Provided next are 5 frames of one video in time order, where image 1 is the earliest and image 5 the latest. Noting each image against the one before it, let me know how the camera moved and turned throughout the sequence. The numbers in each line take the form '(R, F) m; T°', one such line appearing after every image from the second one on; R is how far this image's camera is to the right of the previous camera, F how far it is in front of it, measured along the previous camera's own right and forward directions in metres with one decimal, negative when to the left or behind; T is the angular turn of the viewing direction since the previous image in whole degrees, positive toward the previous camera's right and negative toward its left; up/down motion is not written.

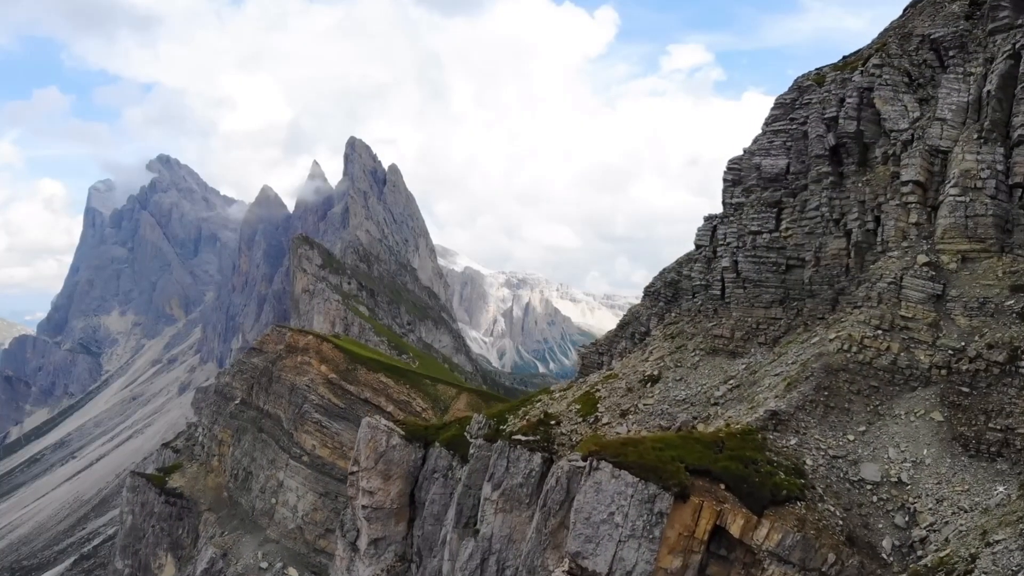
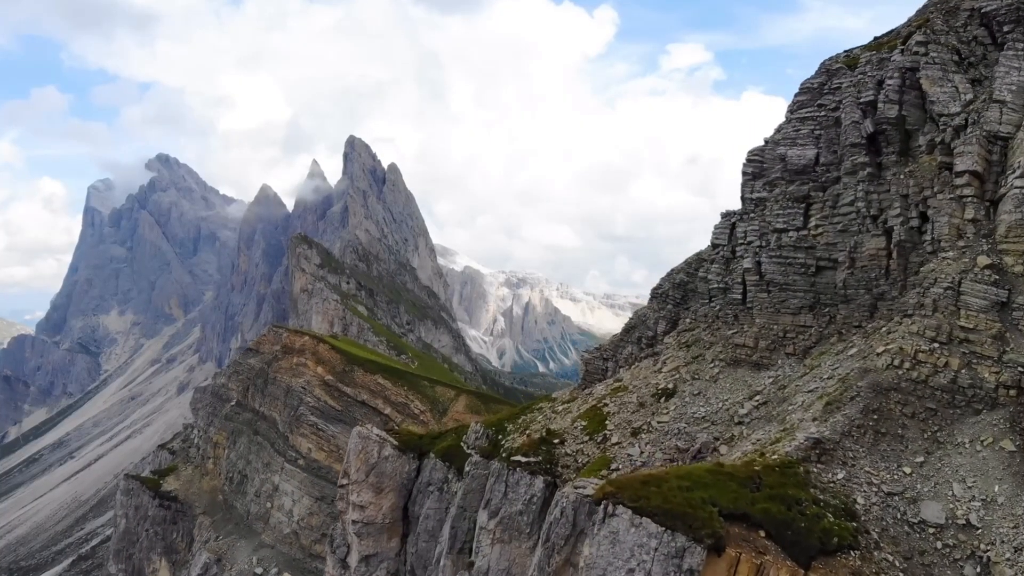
(+0.1, +5.0) m; 0°
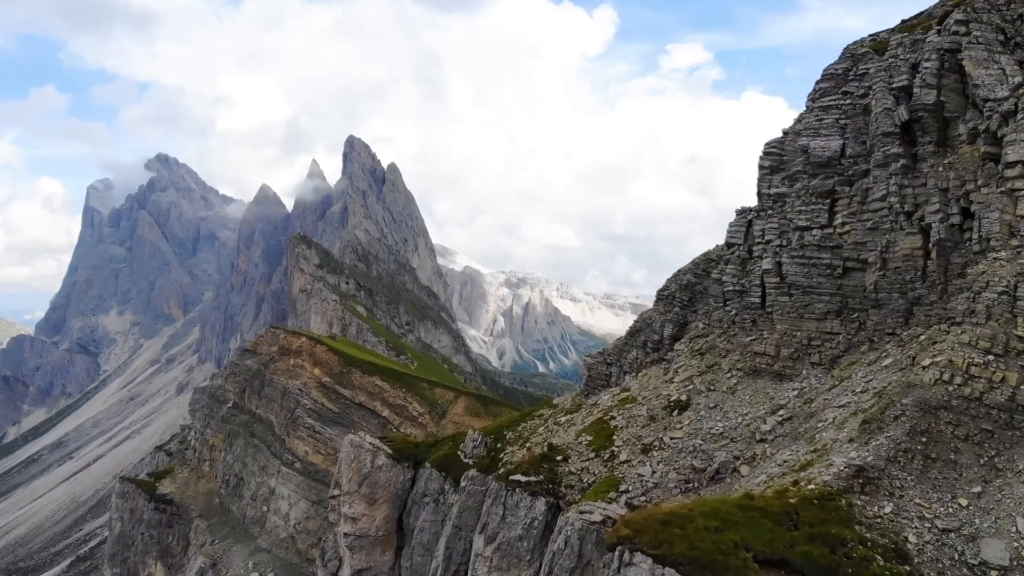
(+0.1, +3.7) m; 0°
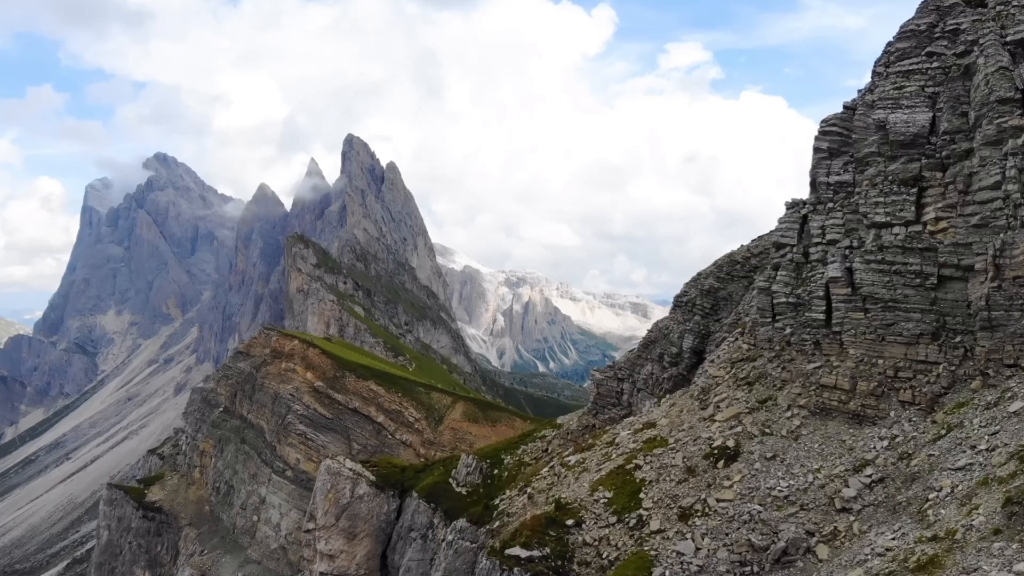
(+0.1, +9.3) m; 0°
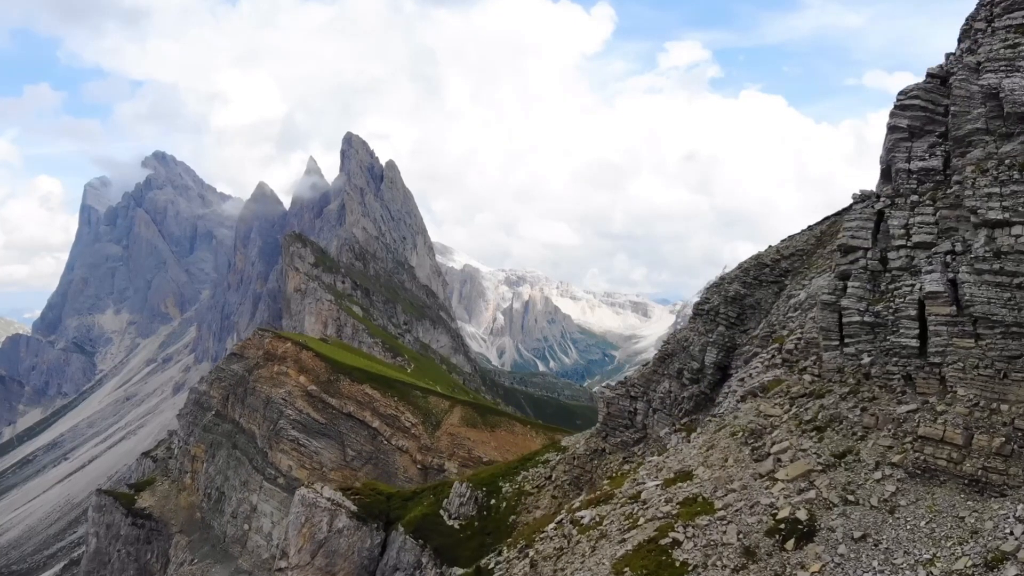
(+0.1, +8.1) m; 0°
